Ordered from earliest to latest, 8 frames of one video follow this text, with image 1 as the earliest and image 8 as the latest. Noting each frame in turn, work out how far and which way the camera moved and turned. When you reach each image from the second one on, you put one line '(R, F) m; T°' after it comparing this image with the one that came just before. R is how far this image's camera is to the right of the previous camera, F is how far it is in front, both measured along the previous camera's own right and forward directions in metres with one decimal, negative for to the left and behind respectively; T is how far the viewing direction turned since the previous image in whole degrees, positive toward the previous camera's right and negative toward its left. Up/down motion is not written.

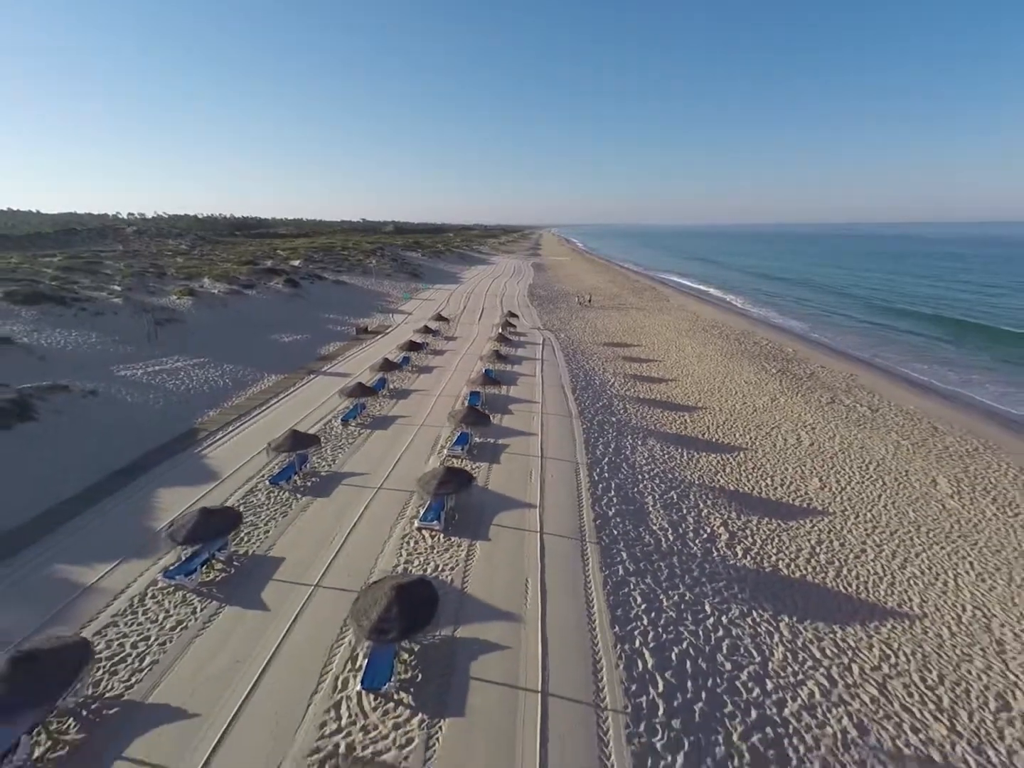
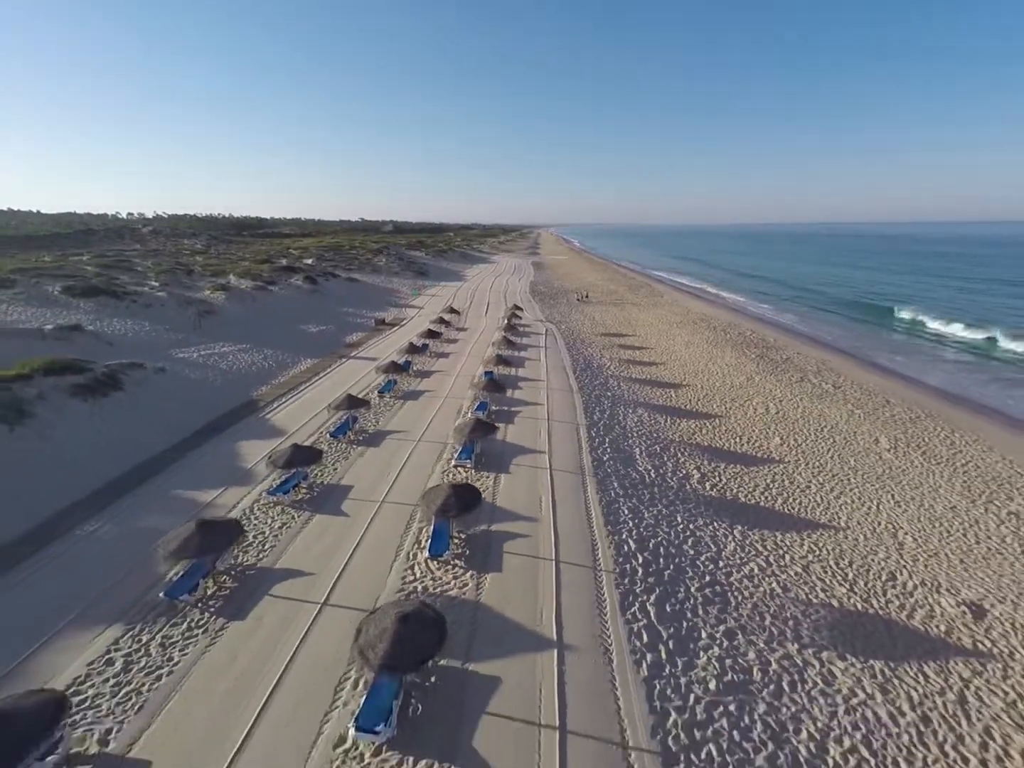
(-0.4, -2.9) m; 0°
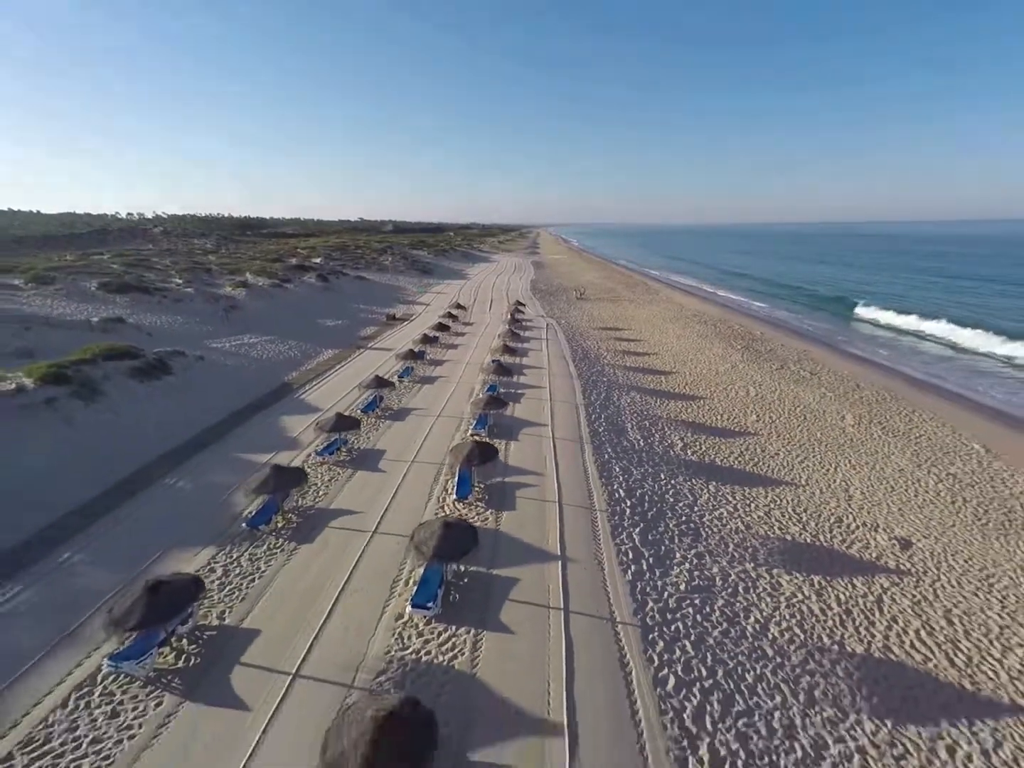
(-0.3, -2.2) m; 0°
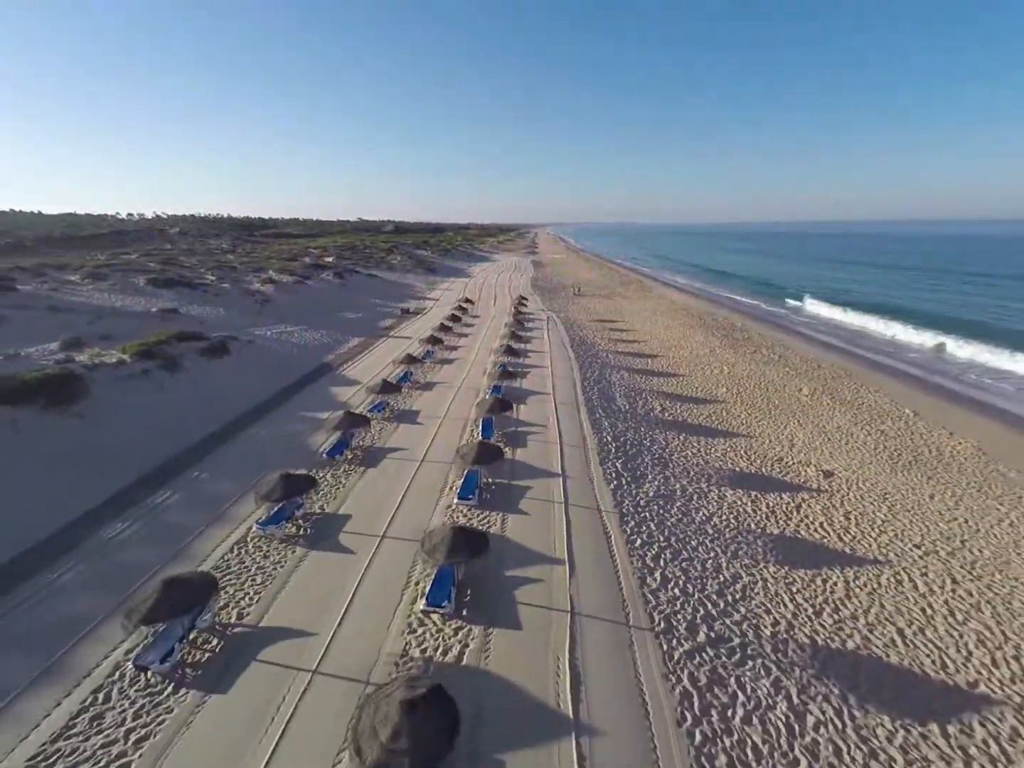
(-0.4, -3.6) m; 0°
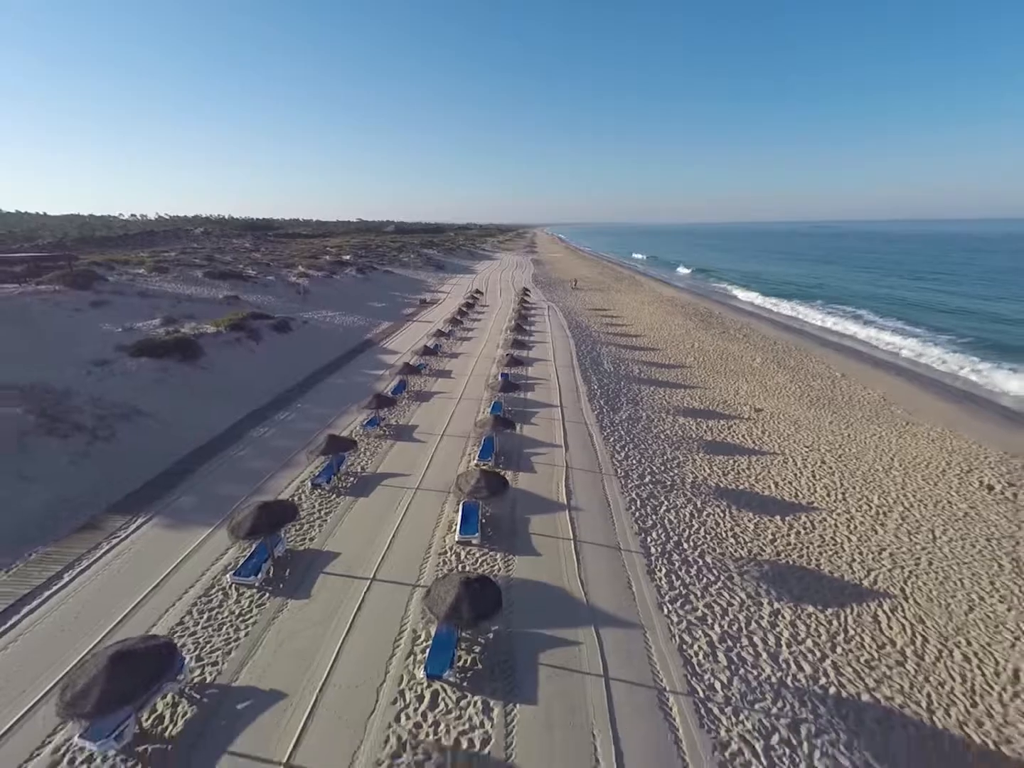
(-0.5, -5.6) m; 0°
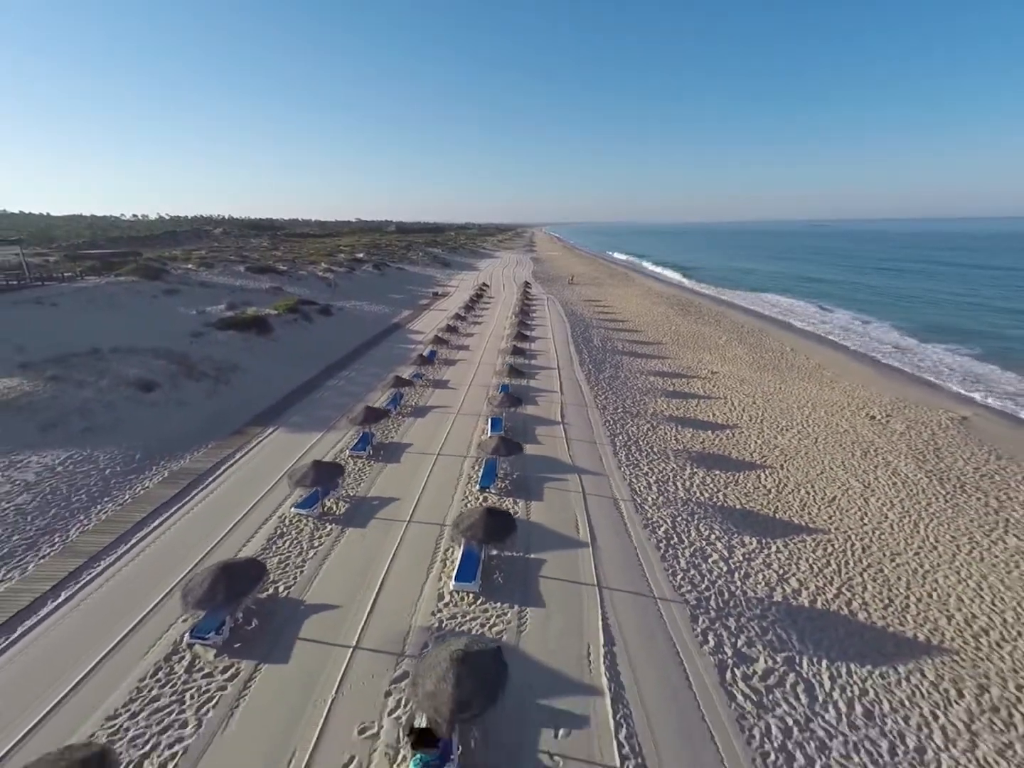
(-0.5, -5.6) m; 0°
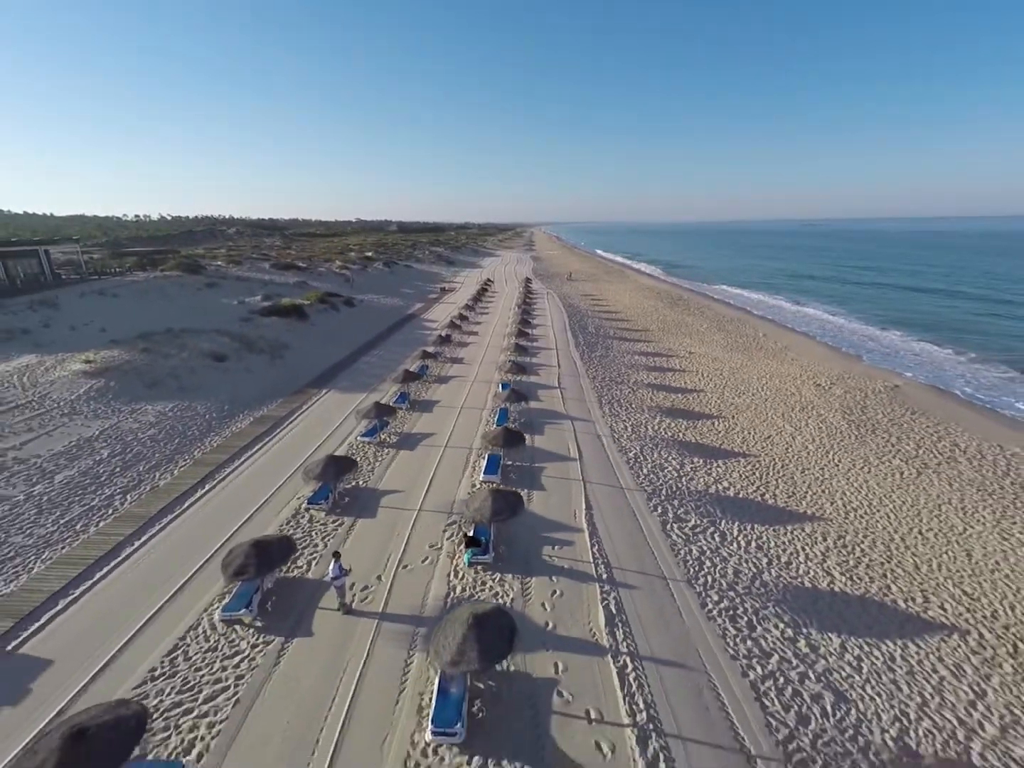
(-0.3, -4.2) m; 0°
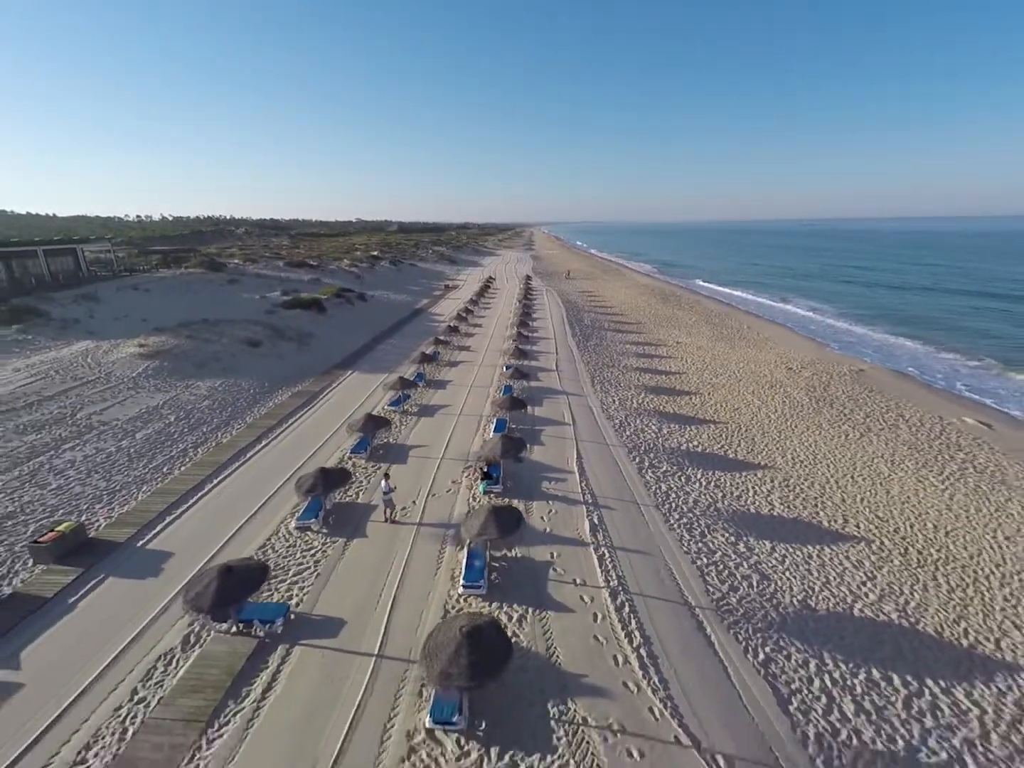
(-0.1, -2.9) m; 0°
